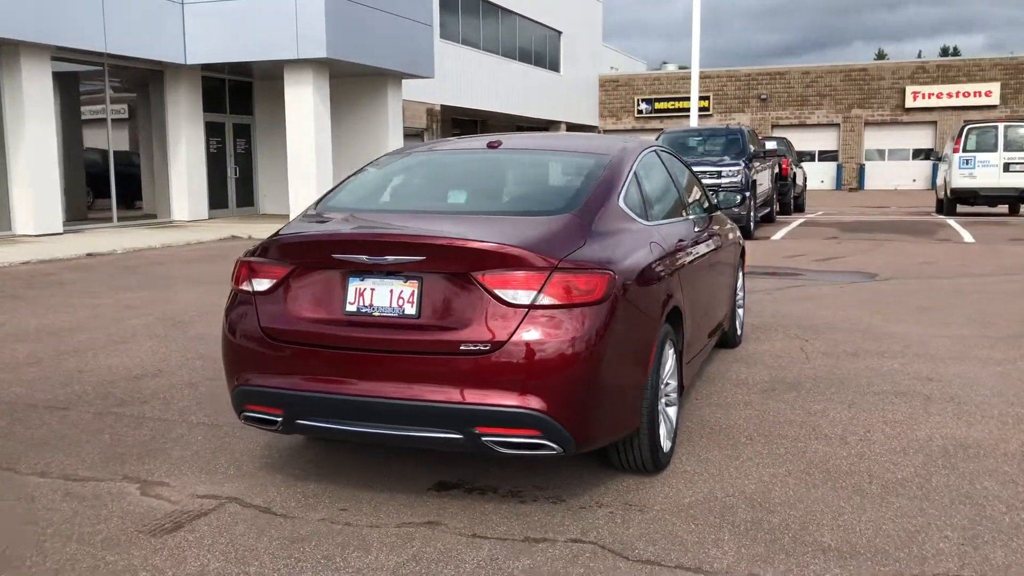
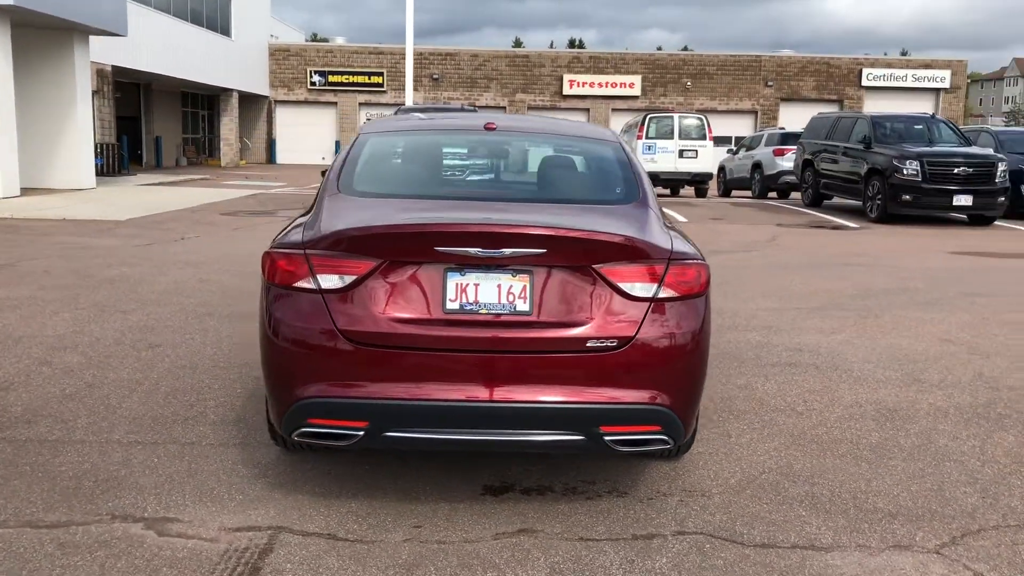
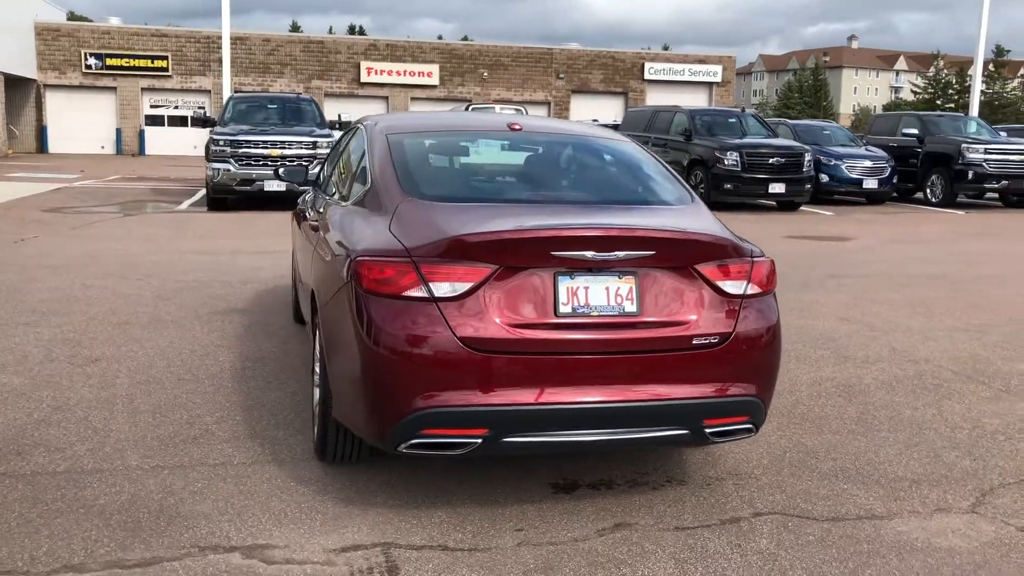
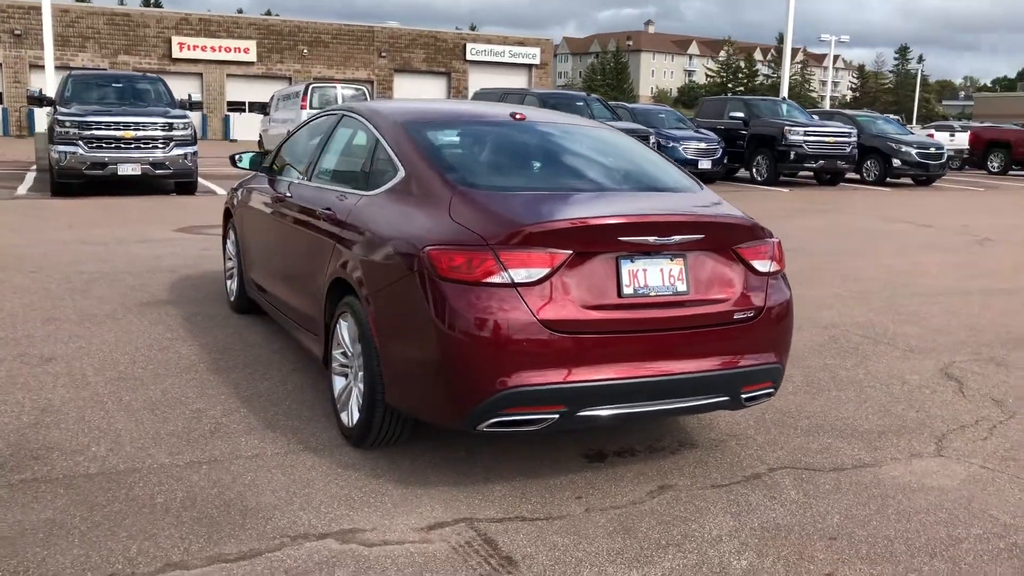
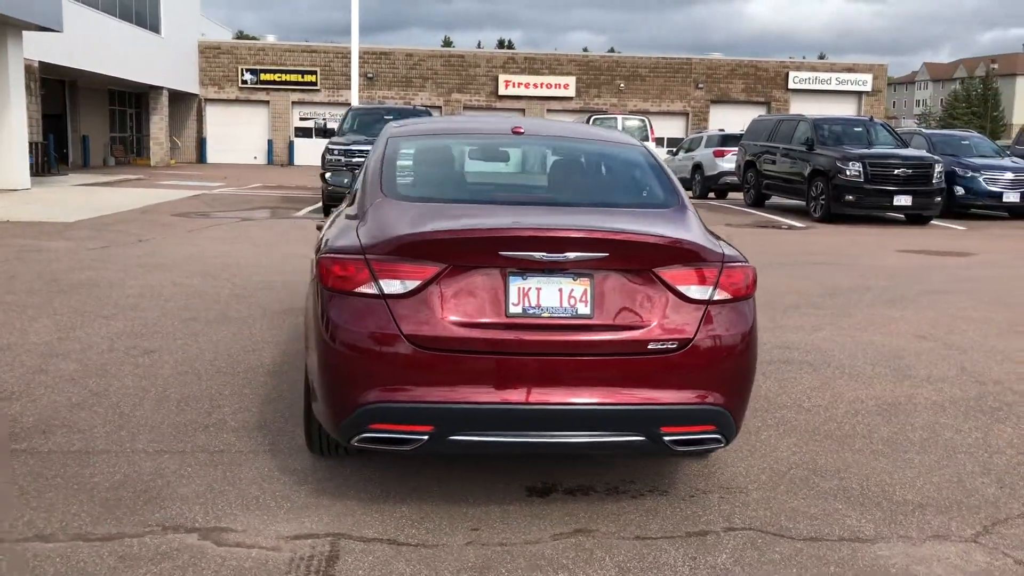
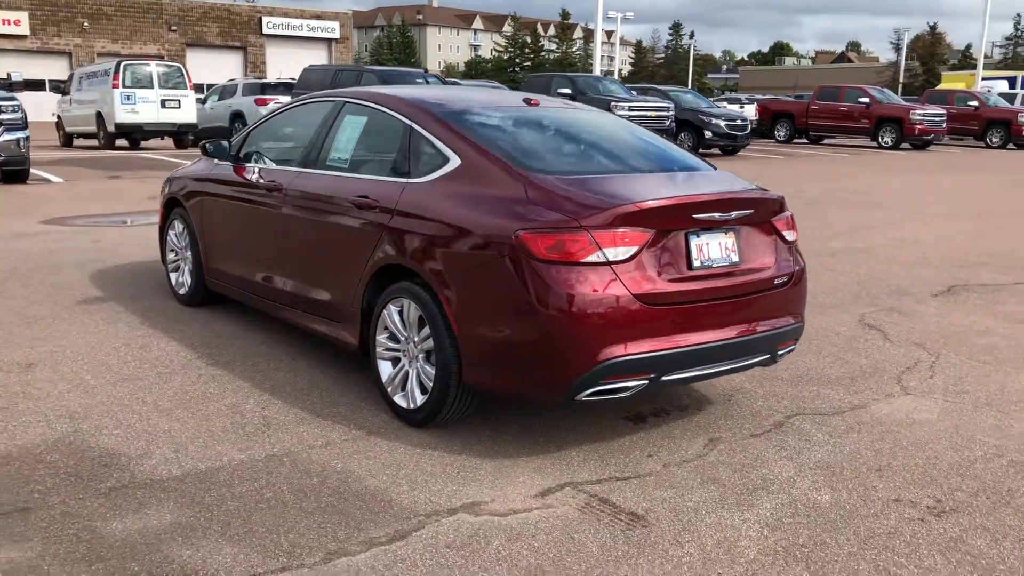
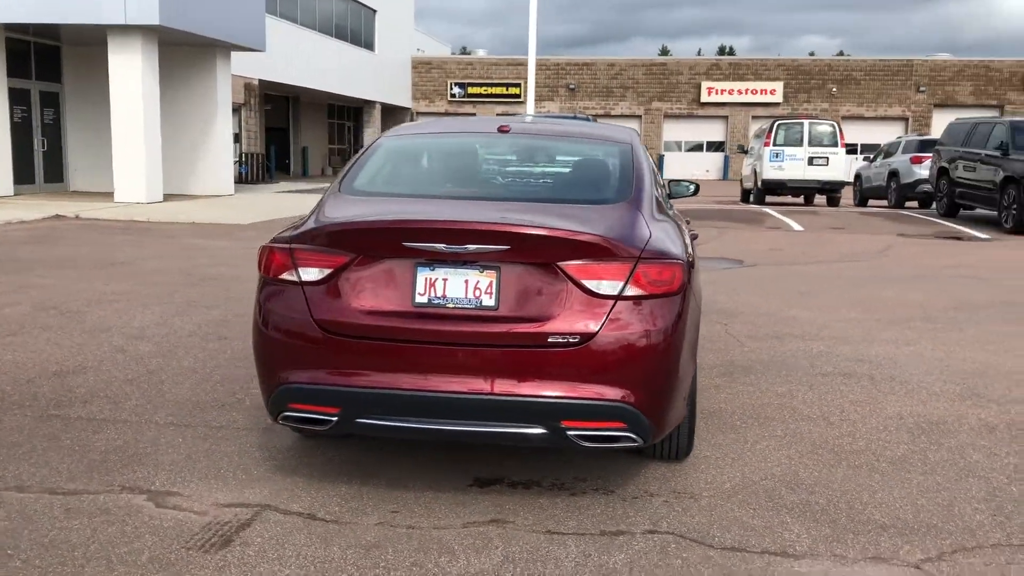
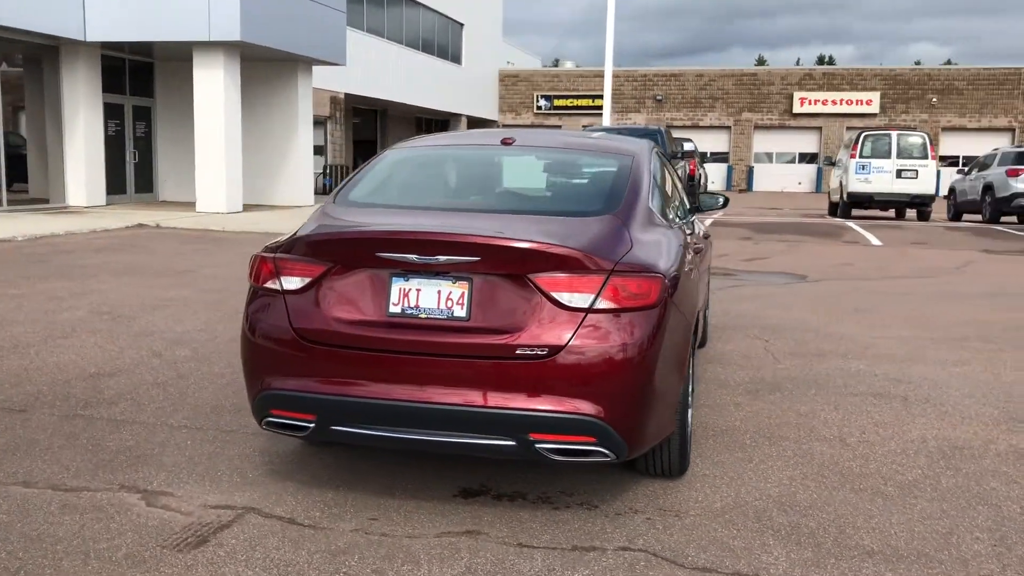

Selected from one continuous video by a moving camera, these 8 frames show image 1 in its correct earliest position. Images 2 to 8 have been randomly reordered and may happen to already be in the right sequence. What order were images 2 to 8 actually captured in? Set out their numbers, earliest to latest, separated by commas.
8, 7, 2, 5, 3, 4, 6
